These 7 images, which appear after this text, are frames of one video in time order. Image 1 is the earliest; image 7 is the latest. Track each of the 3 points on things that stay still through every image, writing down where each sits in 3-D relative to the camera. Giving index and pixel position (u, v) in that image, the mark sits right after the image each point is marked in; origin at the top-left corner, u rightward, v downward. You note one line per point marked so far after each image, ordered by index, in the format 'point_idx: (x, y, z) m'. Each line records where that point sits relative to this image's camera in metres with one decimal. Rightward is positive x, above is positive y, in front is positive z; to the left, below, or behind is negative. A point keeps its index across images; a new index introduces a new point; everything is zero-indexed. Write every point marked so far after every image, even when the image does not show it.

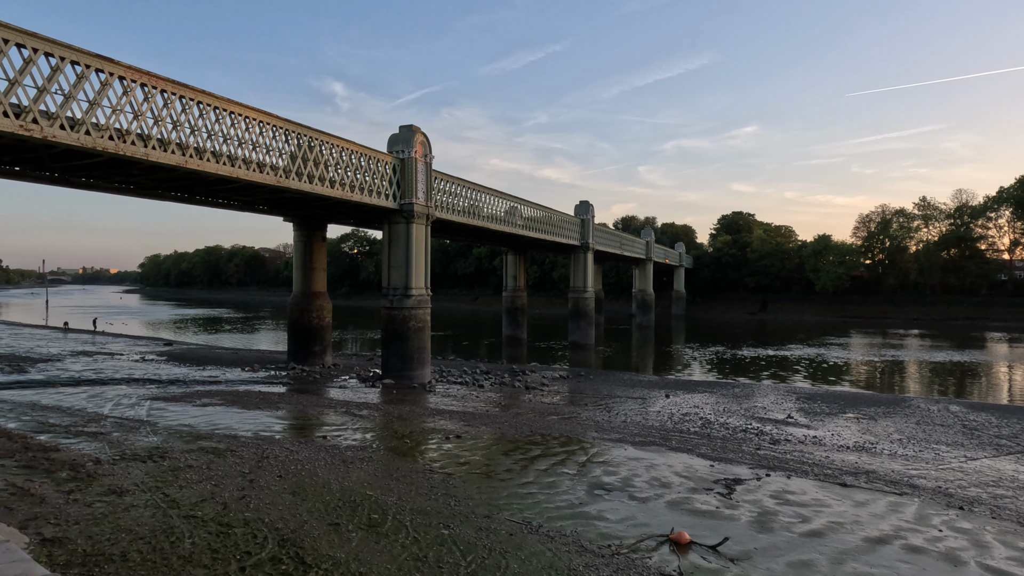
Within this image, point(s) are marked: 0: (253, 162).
0: (-7.1, +3.4, +18.1) m
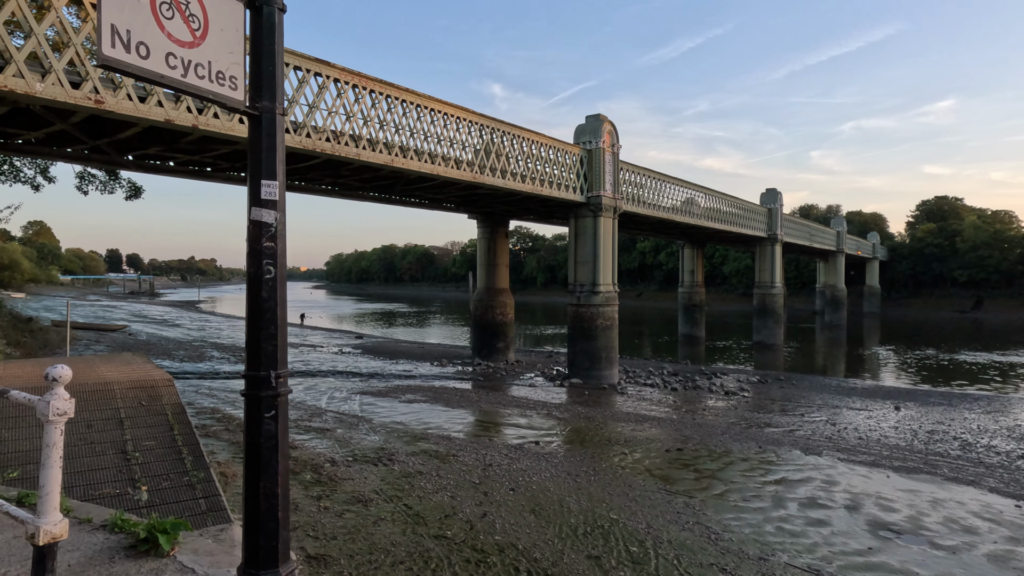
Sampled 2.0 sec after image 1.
0: (-1.7, +3.5, +18.0) m
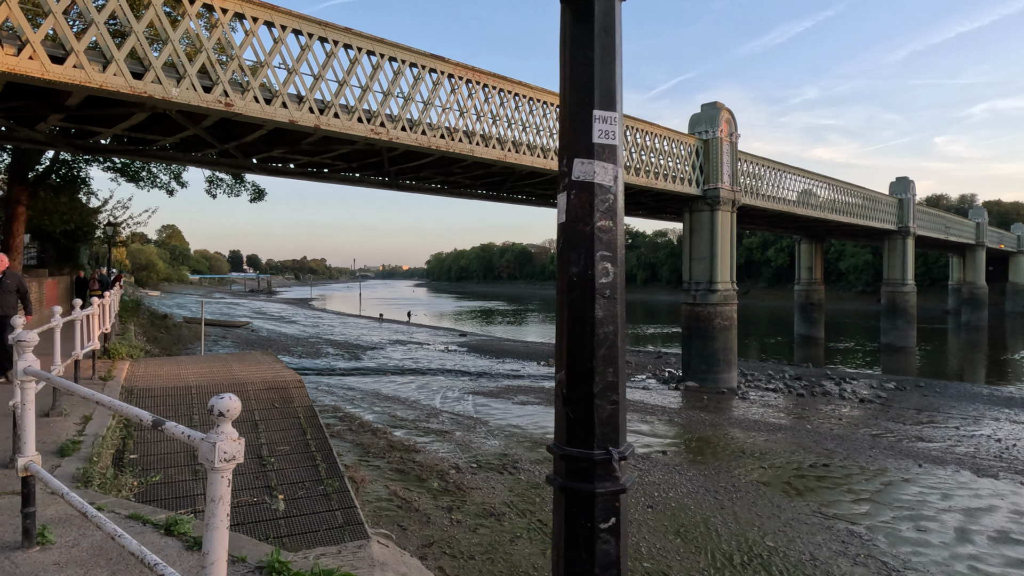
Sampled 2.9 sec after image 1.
0: (+1.4, +3.6, +17.4) m
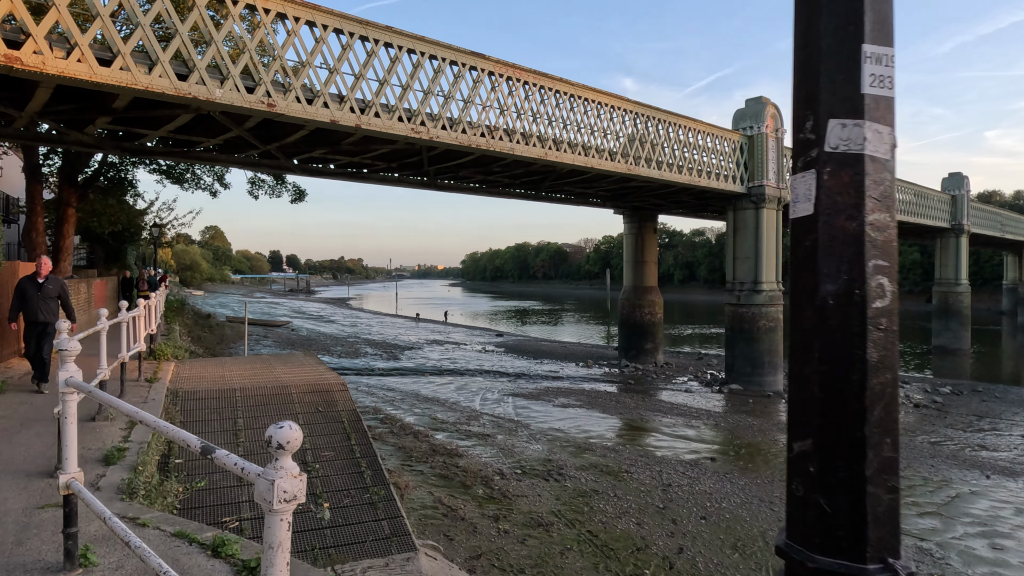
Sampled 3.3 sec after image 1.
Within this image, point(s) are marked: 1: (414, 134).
0: (+2.4, +3.5, +17.1) m
1: (-1.9, +3.0, +12.8) m
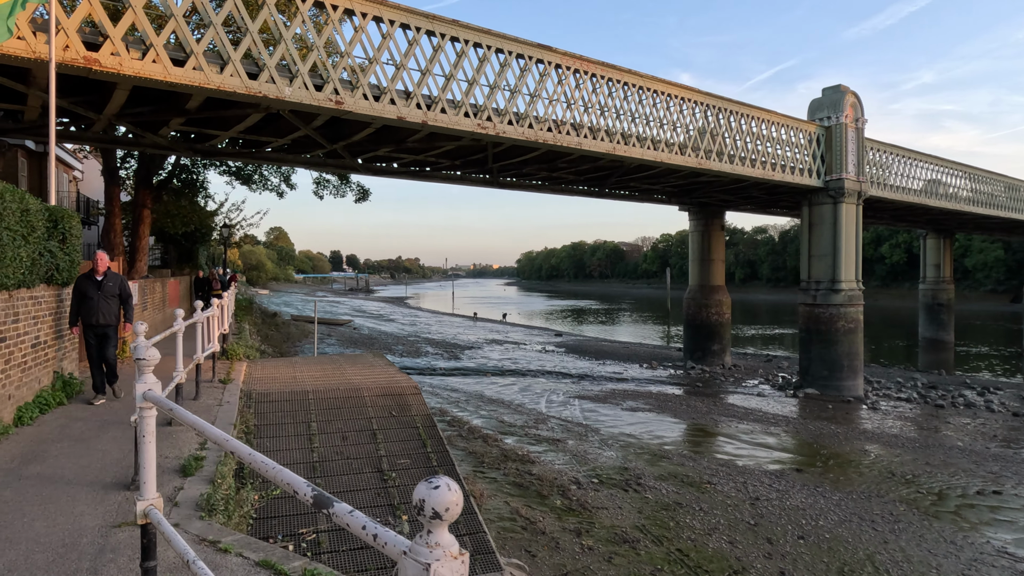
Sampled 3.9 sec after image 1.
0: (+4.0, +3.6, +16.4) m
1: (-0.6, +3.0, +12.6) m
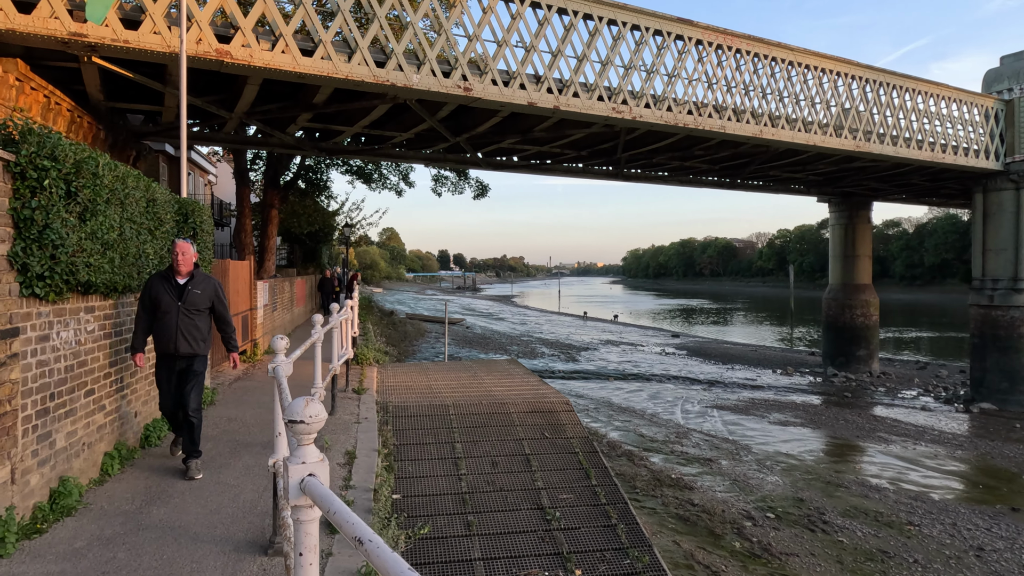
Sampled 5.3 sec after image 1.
0: (+7.0, +3.6, +14.6) m
1: (+1.8, +3.0, +11.5) m
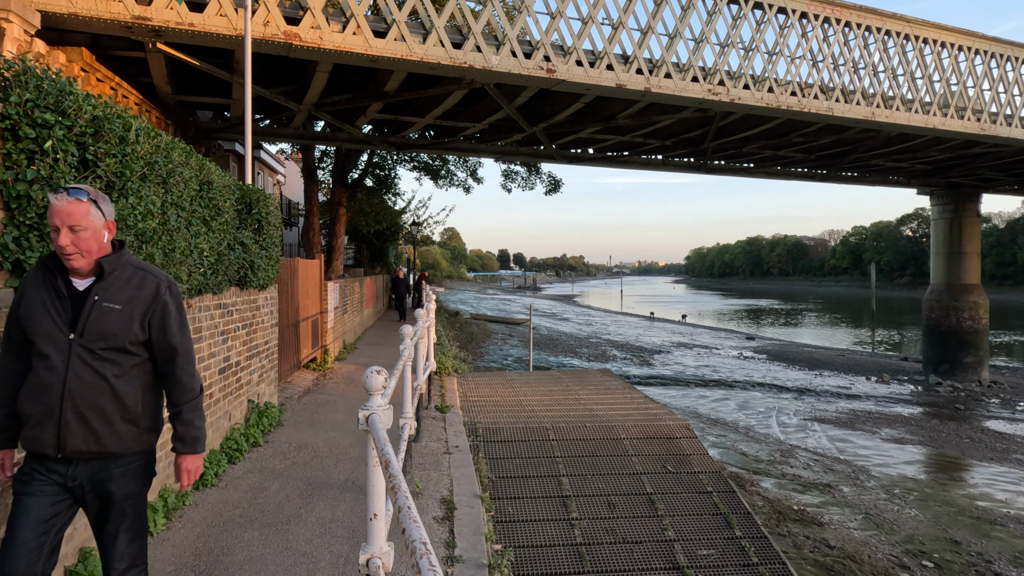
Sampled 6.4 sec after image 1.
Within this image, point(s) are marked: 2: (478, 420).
0: (+8.6, +3.6, +13.0) m
1: (+3.1, +3.0, +10.4) m
2: (-0.3, -1.1, +5.4) m
